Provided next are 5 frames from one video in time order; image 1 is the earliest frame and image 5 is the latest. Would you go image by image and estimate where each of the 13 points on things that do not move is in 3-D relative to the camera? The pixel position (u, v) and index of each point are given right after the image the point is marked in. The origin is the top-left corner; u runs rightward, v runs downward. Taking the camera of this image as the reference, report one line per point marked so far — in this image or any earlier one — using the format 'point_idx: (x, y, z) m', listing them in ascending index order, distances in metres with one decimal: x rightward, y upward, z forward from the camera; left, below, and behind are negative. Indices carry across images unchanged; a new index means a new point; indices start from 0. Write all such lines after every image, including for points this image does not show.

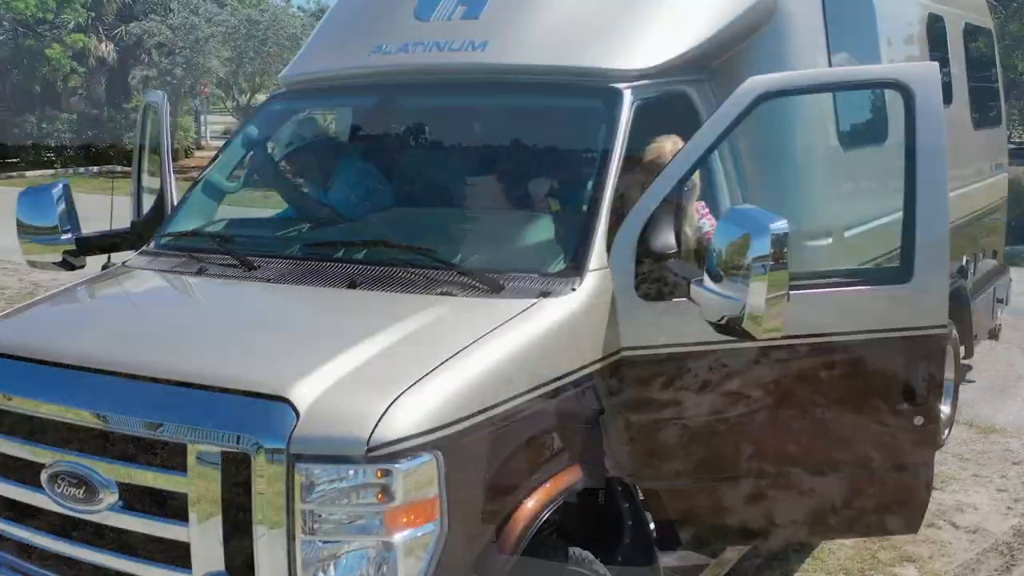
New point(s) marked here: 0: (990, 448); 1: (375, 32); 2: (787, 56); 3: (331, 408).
0: (+2.5, -0.8, +5.5) m
1: (-0.5, +0.9, +3.6) m
2: (+1.0, +0.8, +3.7) m
3: (-0.4, -0.3, +2.2) m
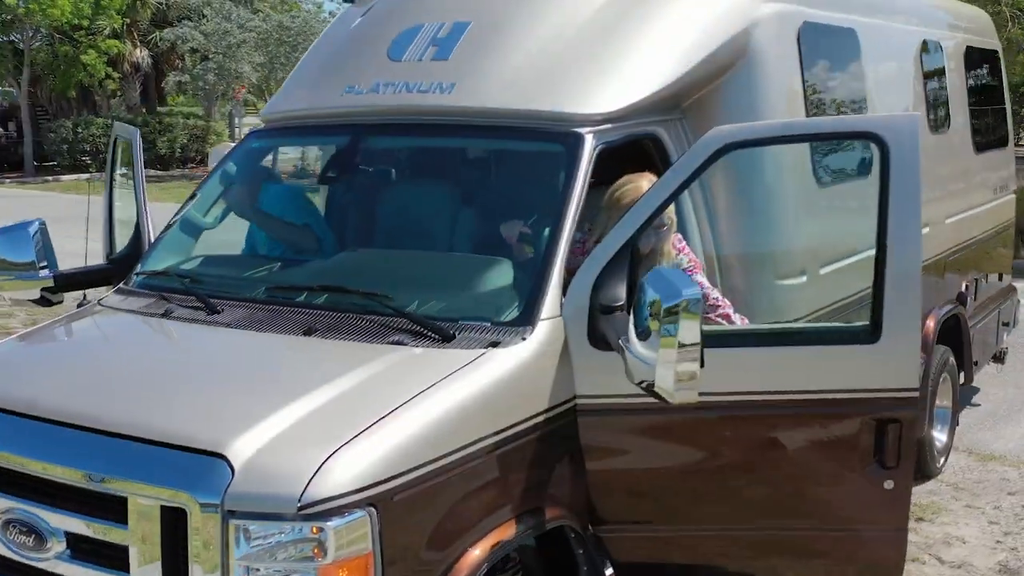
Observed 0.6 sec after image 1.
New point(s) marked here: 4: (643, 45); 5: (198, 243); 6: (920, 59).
0: (+2.5, -1.0, +5.4) m
1: (-0.6, +0.8, +3.7) m
2: (+0.9, +0.7, +3.7) m
3: (-0.5, -0.4, +2.3) m
4: (+0.4, +0.8, +3.4) m
5: (-1.1, +0.2, +3.6) m
6: (+2.0, +1.1, +5.1) m
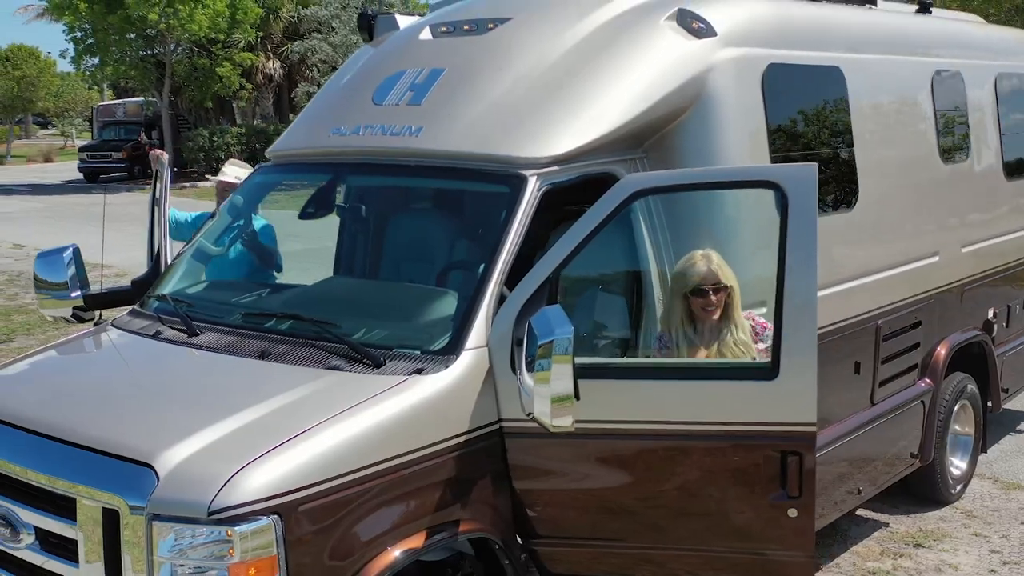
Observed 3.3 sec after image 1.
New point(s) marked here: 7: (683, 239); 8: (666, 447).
0: (+2.5, -1.1, +5.4) m
1: (-0.7, +0.7, +4.1) m
2: (+0.8, +0.6, +3.9) m
3: (-0.8, -0.5, +2.7) m
4: (+0.3, +0.7, +3.6) m
5: (-1.2, +0.1, +4.0) m
6: (+2.1, +1.0, +5.2) m
7: (+0.6, +0.2, +3.6) m
8: (+0.5, -0.5, +3.1) m
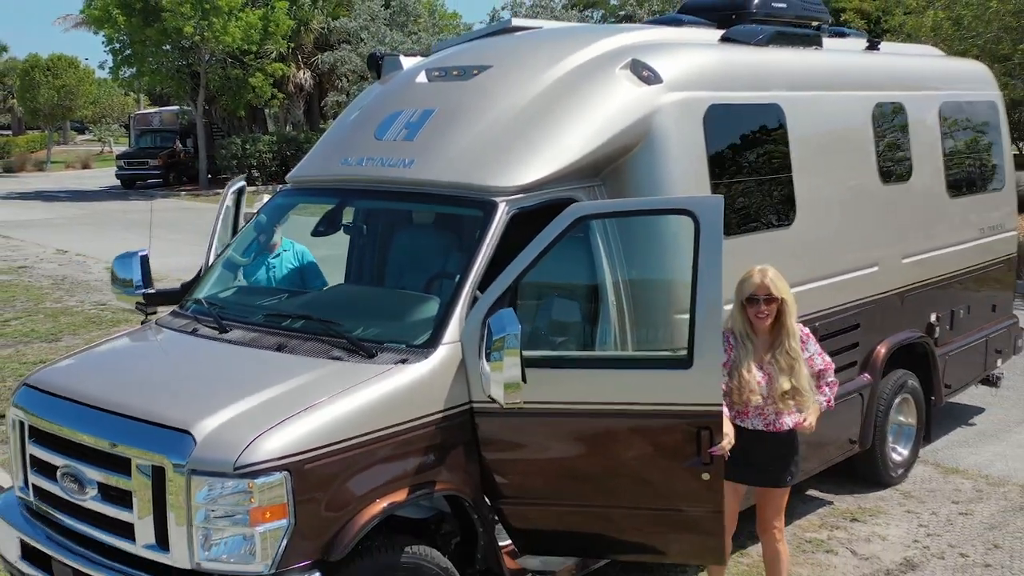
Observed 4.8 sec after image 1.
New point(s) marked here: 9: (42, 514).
0: (+2.5, -1.2, +6.0) m
1: (-0.8, +0.7, +4.8) m
2: (+0.7, +0.5, +4.6) m
3: (-1.0, -0.5, +3.4) m
4: (+0.2, +0.7, +4.4) m
5: (-1.3, +0.1, +4.8) m
6: (+2.1, +1.0, +5.8) m
7: (+0.5, +0.1, +4.3) m
8: (+0.3, -0.5, +3.8) m
9: (-1.8, -0.9, +4.0) m
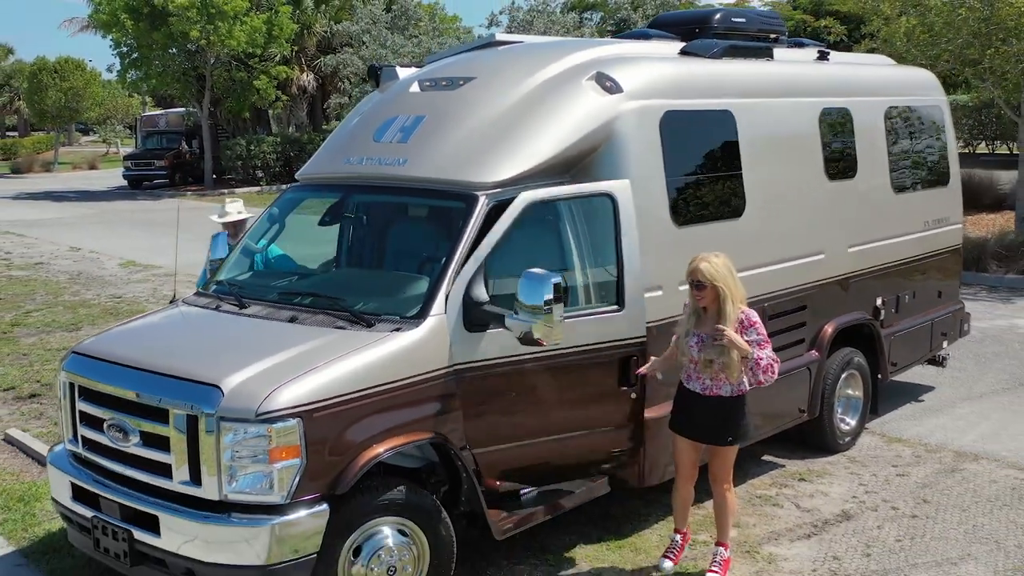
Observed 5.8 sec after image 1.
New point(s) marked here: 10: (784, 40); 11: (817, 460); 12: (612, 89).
0: (+2.4, -1.1, +6.7) m
1: (-0.9, +0.7, +5.5) m
2: (+0.6, +0.6, +5.3) m
3: (-1.1, -0.4, +4.1) m
4: (+0.1, +0.8, +5.0) m
5: (-1.4, +0.1, +5.5) m
6: (+2.0, +1.0, +6.5) m
7: (+0.4, +0.2, +5.0) m
8: (+0.2, -0.4, +4.5) m
9: (-1.9, -0.8, +4.7) m
10: (+1.9, +1.7, +7.1) m
11: (+1.9, -1.1, +6.6) m
12: (+0.5, +1.0, +5.3) m
